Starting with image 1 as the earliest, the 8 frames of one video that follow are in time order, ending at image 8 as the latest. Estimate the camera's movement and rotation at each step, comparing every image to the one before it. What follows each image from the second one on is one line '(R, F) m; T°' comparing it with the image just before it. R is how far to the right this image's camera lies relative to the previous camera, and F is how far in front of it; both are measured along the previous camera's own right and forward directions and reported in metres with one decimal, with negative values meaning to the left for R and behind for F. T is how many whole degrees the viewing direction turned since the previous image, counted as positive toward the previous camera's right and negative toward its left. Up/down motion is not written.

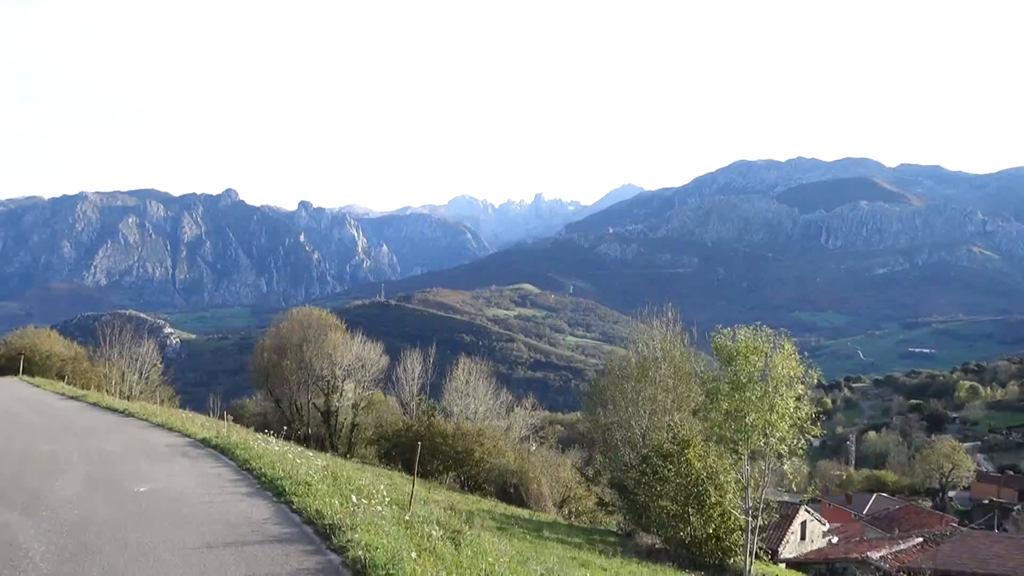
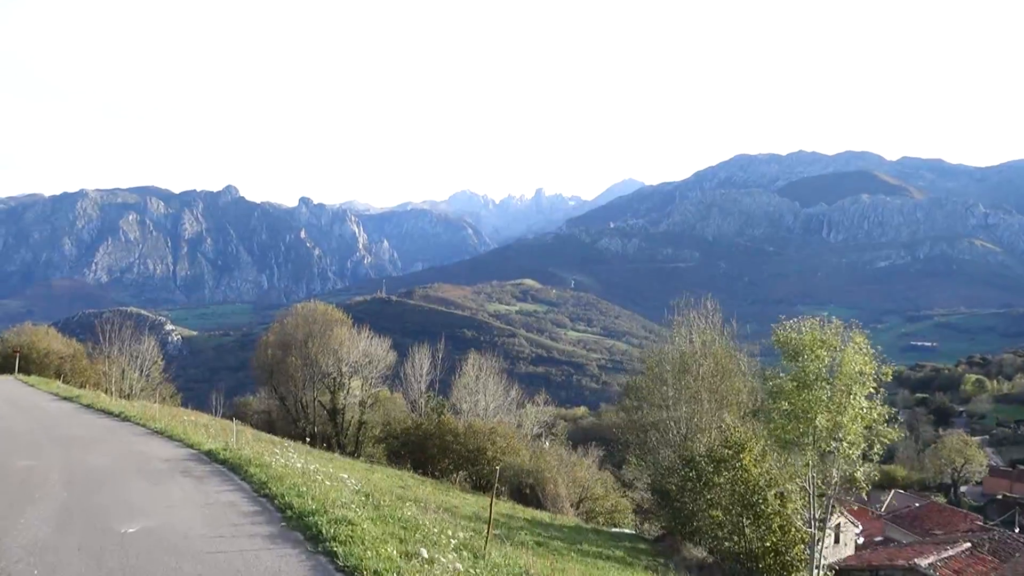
(-0.8, +1.6) m; 0°
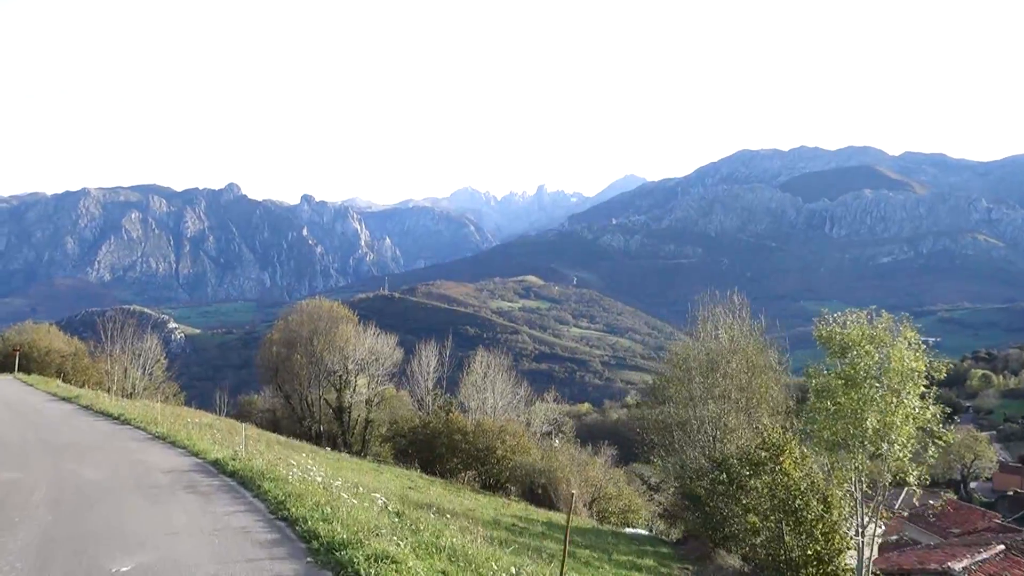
(-0.4, +0.9) m; 0°
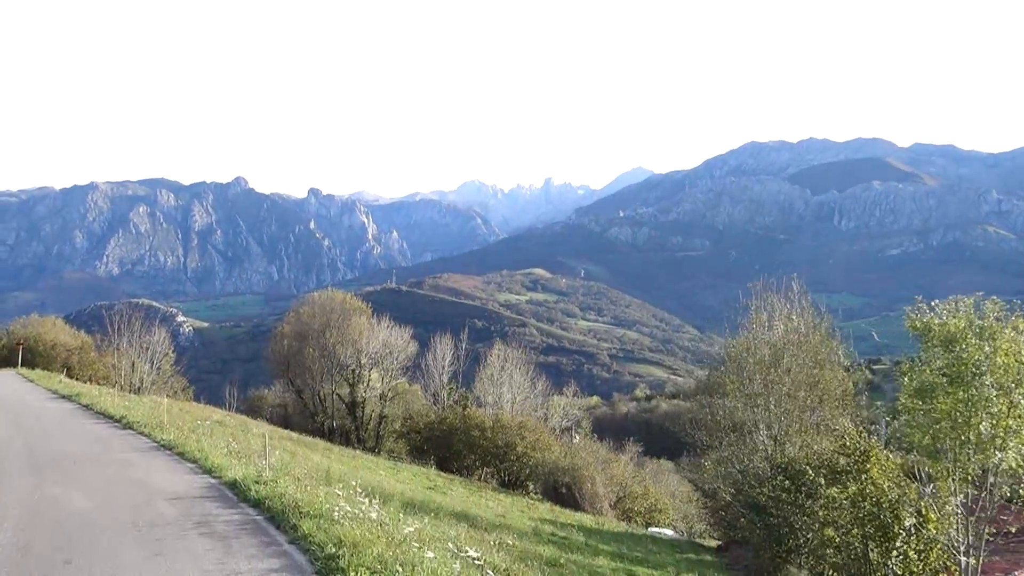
(-0.8, +1.6) m; -1°
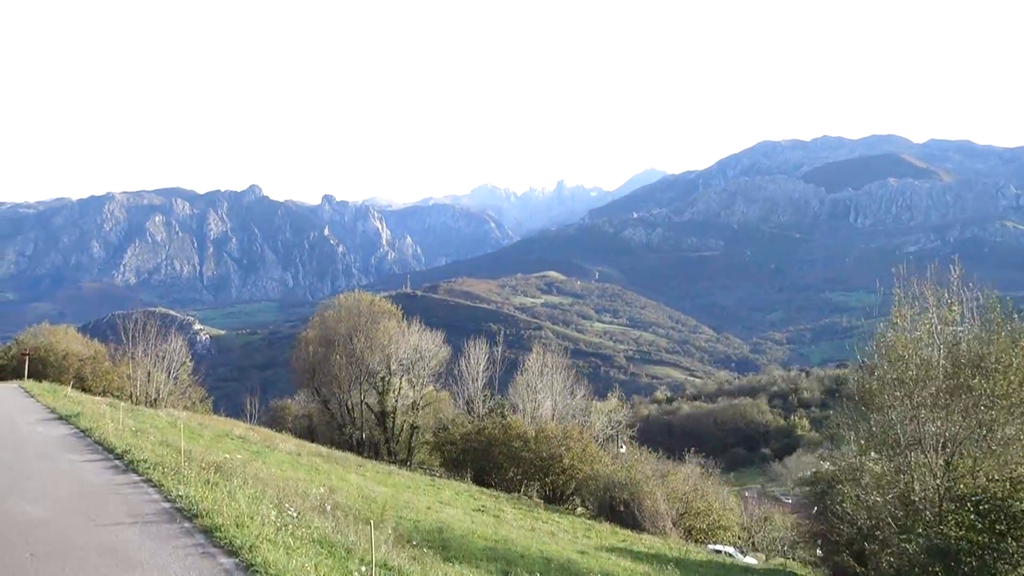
(-1.6, +3.3) m; -1°
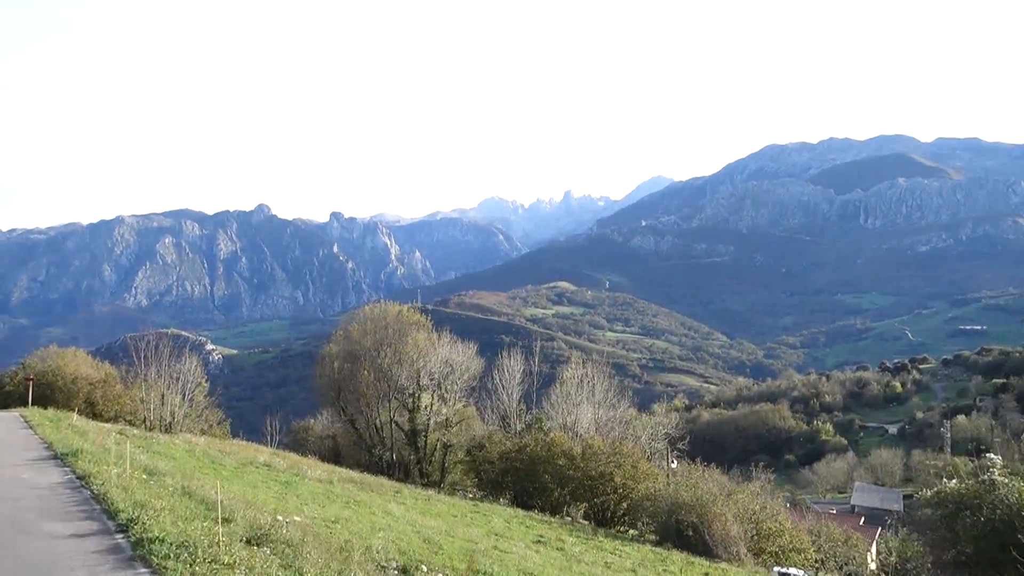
(-1.6, +3.0) m; -1°
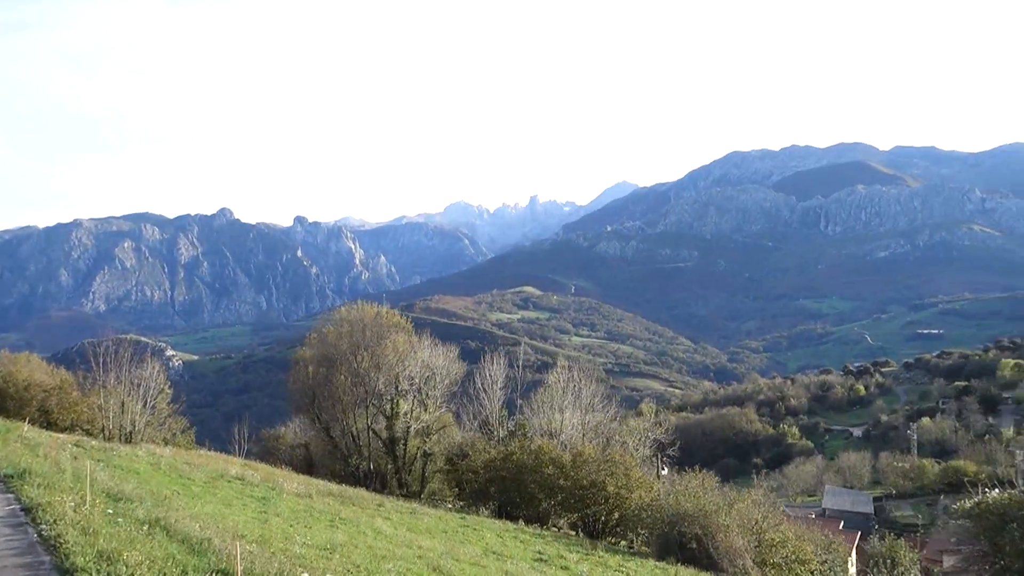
(-1.0, +1.7) m; +3°
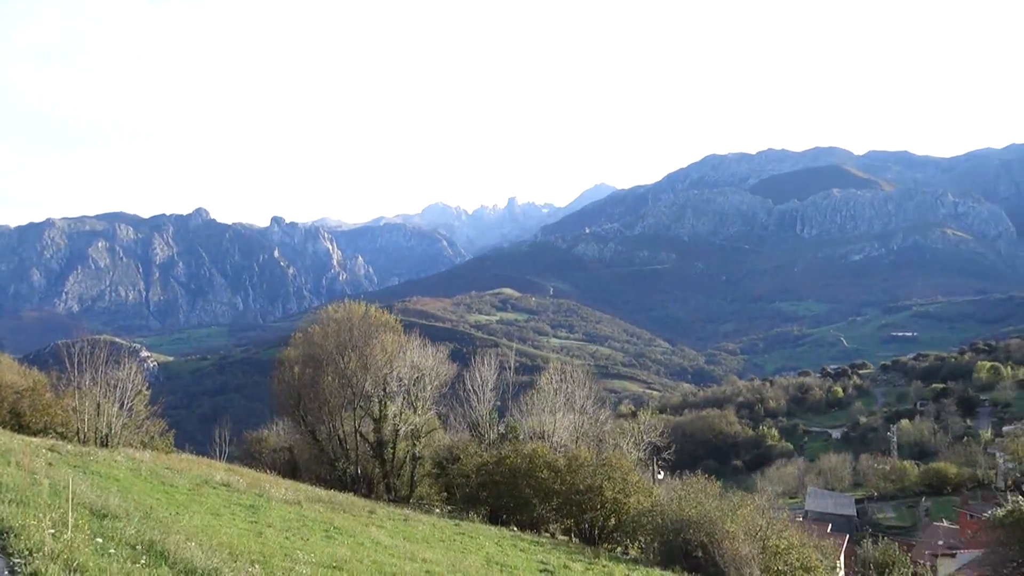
(-0.7, +1.0) m; +2°
